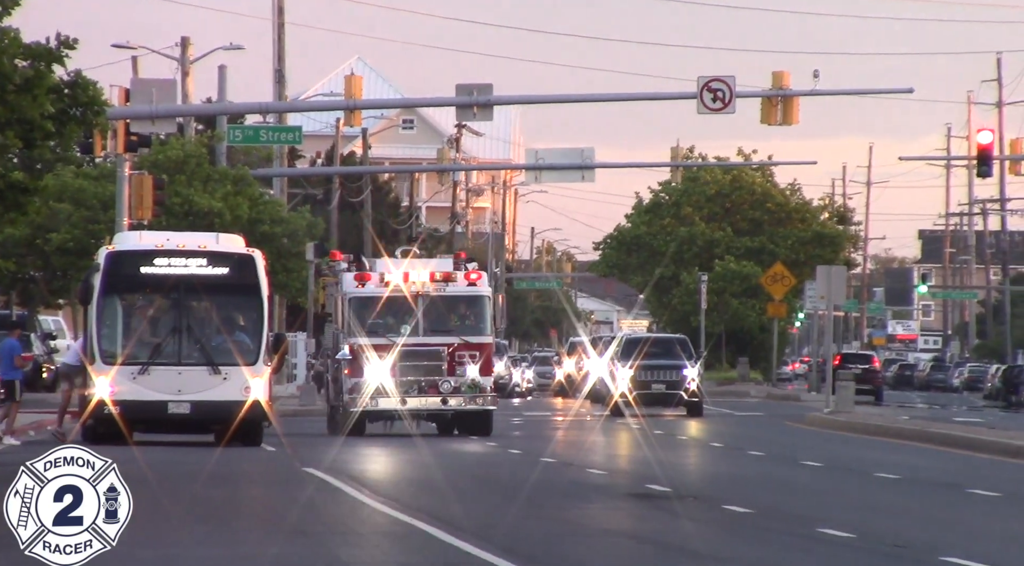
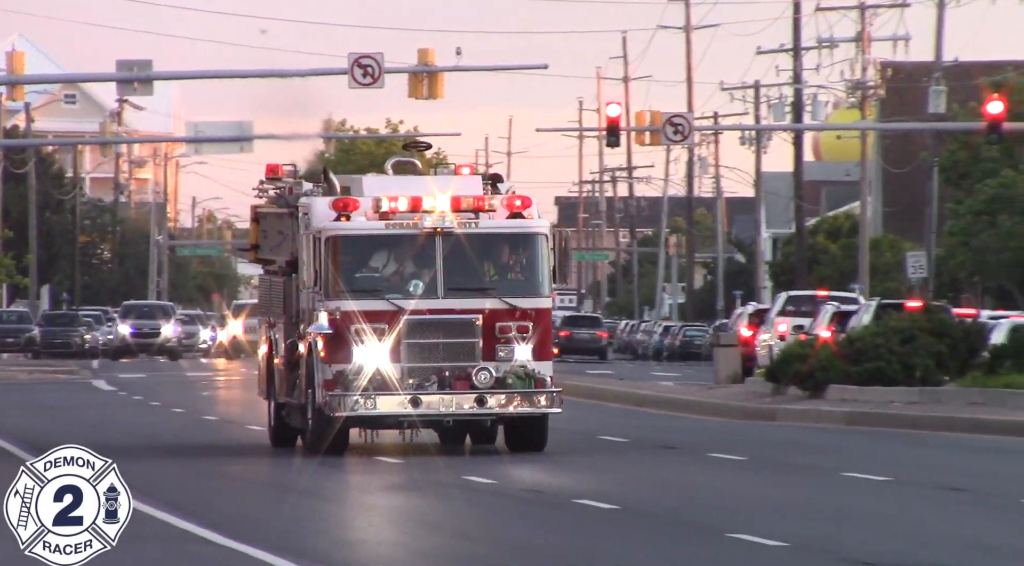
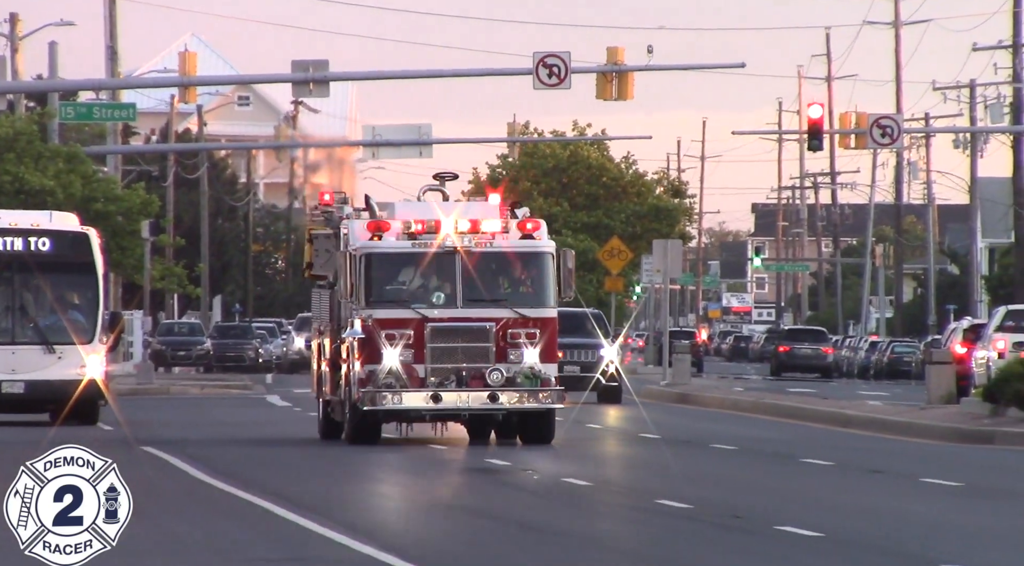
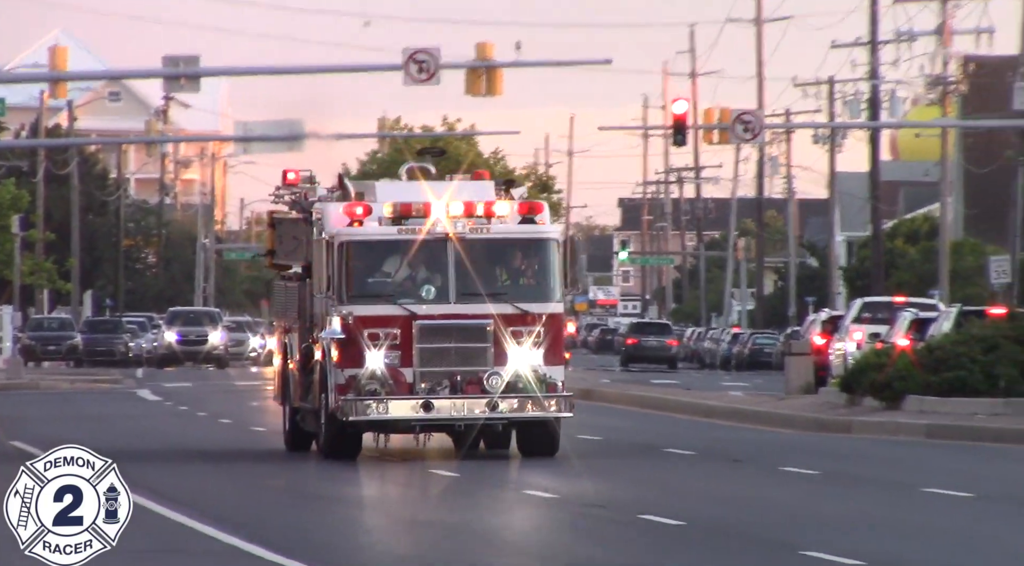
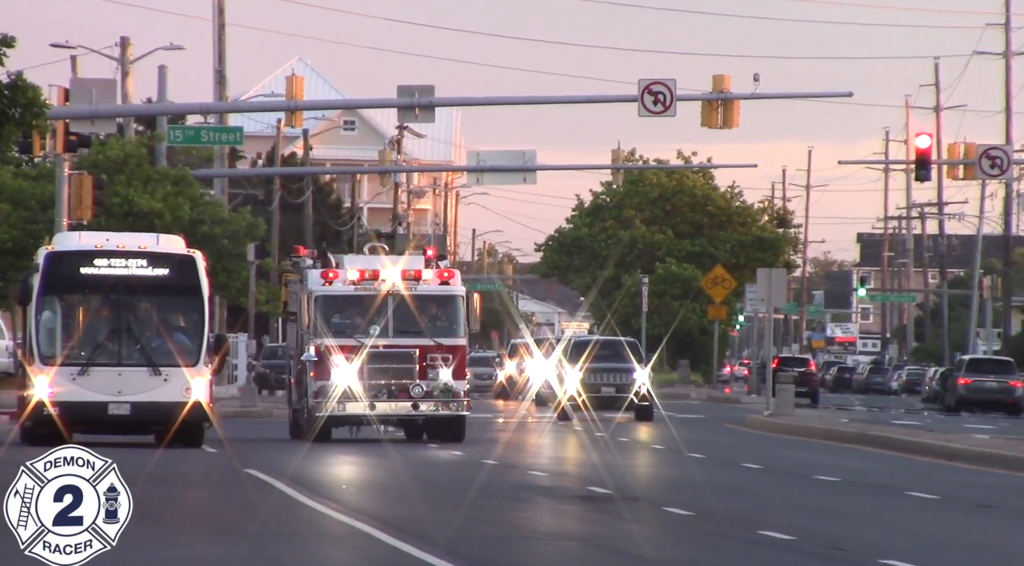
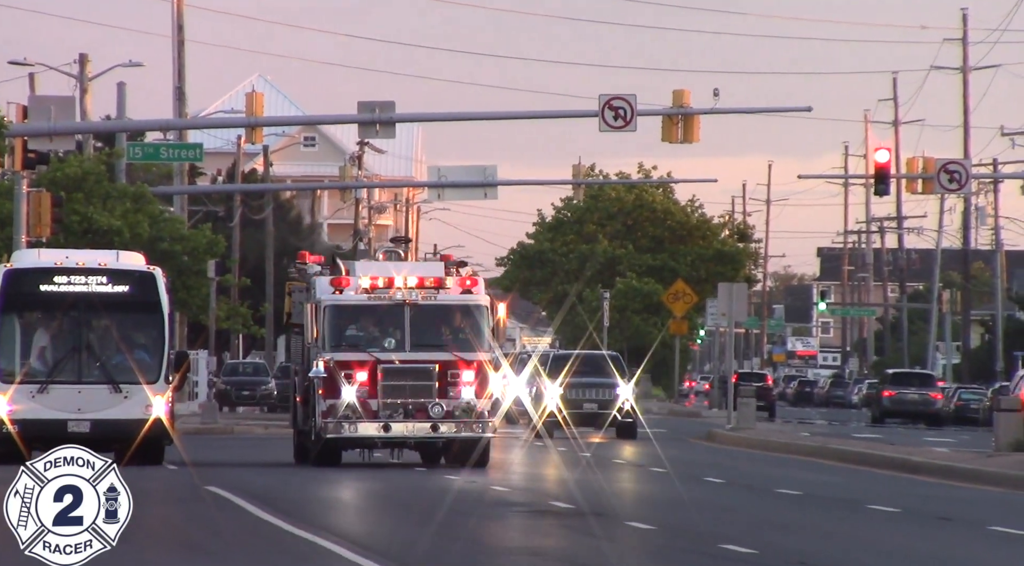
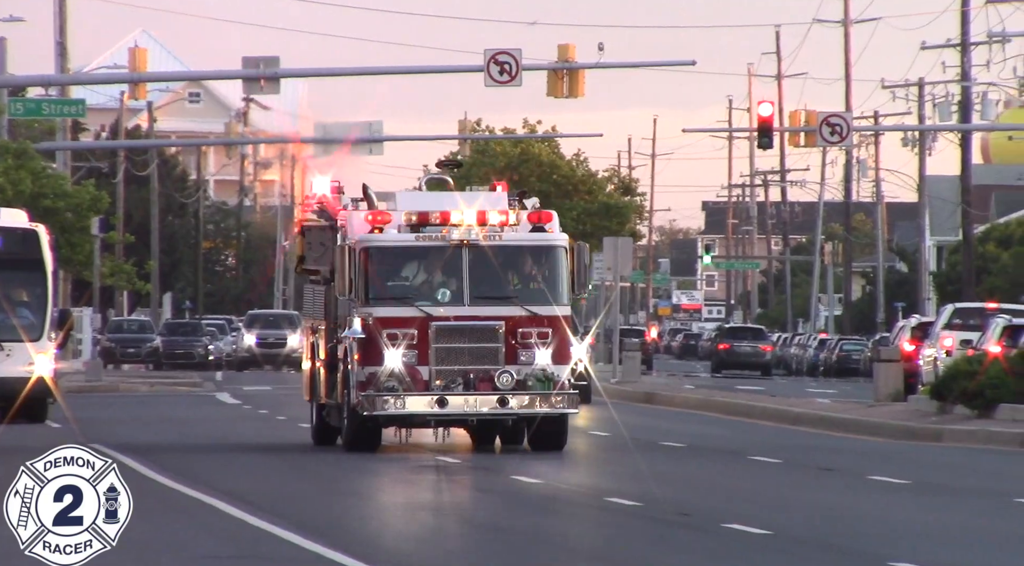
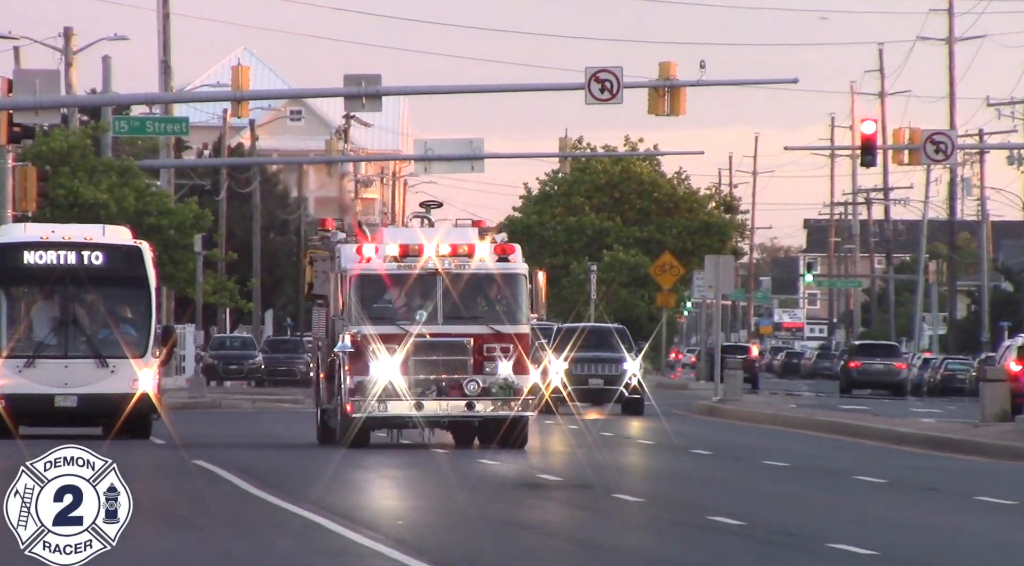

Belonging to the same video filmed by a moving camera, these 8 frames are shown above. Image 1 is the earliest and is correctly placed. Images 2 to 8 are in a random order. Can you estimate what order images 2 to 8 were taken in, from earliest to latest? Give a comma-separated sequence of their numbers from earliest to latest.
5, 6, 8, 3, 7, 4, 2
